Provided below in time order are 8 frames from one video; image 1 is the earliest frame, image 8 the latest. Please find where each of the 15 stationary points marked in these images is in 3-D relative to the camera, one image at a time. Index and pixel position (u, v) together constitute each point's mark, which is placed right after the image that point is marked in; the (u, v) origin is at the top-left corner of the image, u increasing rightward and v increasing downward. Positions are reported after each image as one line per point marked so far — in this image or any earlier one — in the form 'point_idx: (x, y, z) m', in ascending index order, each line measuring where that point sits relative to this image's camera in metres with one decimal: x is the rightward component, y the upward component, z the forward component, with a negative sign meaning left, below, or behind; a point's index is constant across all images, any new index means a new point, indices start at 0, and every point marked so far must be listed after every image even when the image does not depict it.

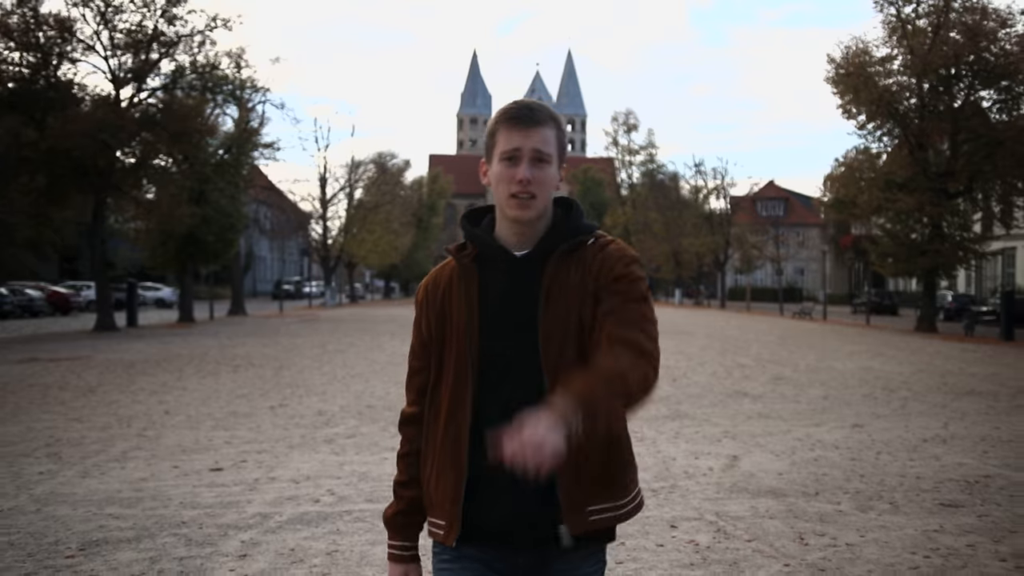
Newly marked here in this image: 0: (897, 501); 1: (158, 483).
0: (+2.8, -1.6, +7.4) m
1: (-2.9, -1.6, +8.4) m
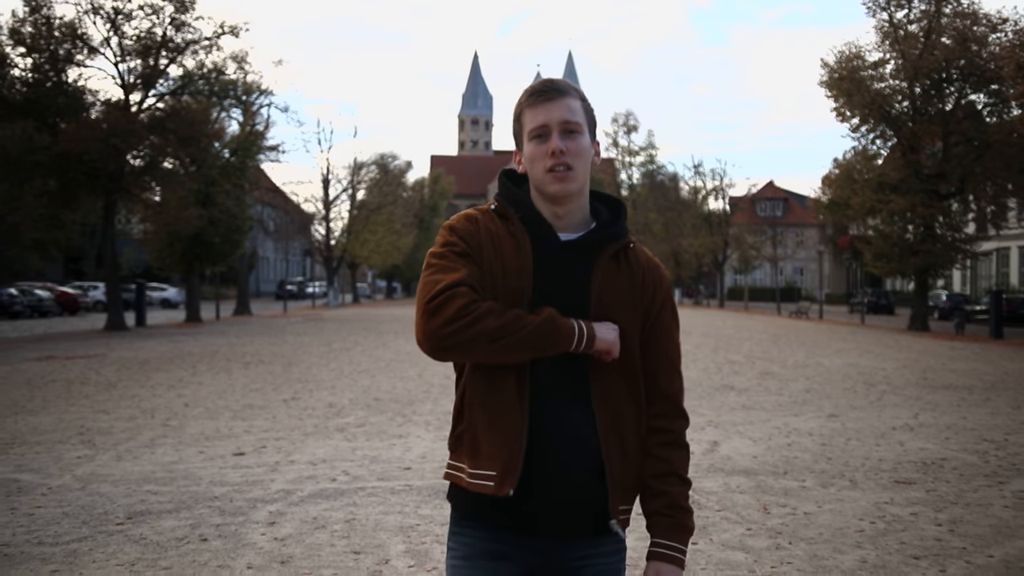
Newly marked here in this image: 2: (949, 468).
0: (+2.8, -1.5, +8.2) m
1: (-2.9, -1.6, +9.2) m
2: (+3.8, -1.6, +8.8) m
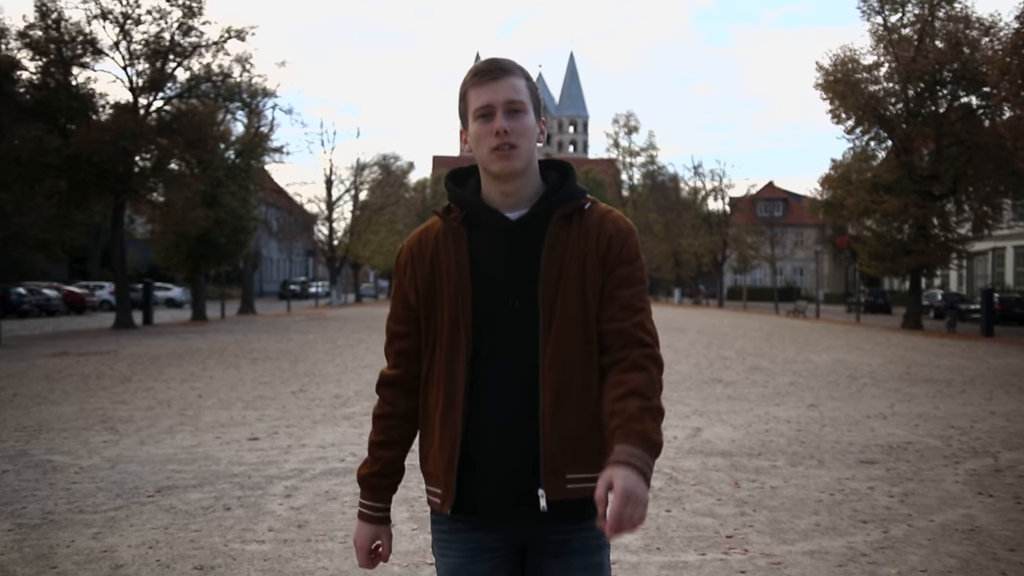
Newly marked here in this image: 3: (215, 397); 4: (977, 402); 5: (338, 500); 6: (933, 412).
0: (+2.8, -1.5, +8.9) m
1: (-3.0, -1.6, +9.9) m
2: (+3.7, -1.5, +9.5) m
3: (-4.2, -1.5, +14.3) m
4: (+6.2, -1.5, +13.6) m
5: (-1.3, -1.5, +7.4) m
6: (+5.2, -1.5, +12.4) m
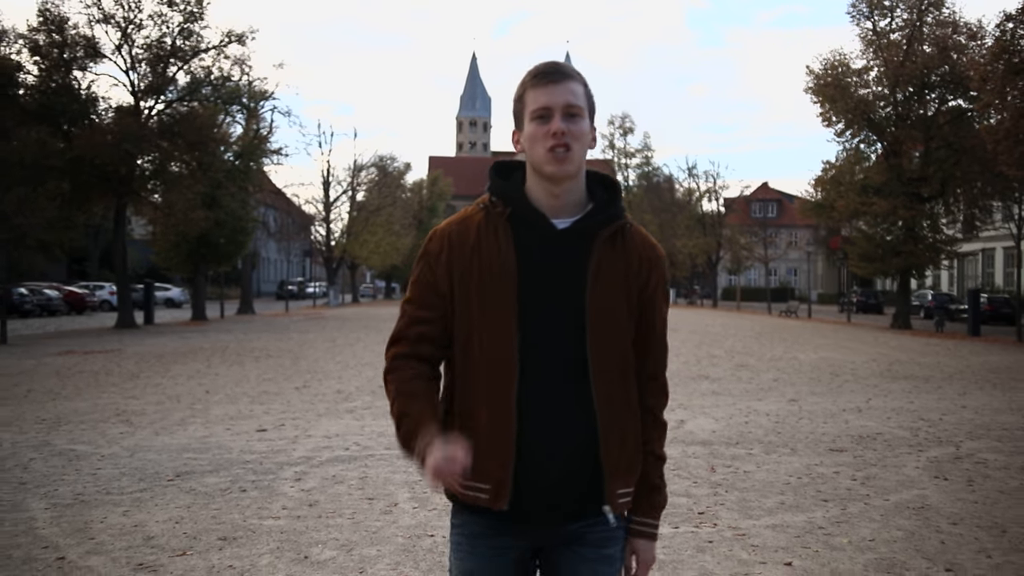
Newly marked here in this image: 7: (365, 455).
0: (+2.7, -1.5, +9.6) m
1: (-3.1, -1.6, +10.5) m
2: (+3.7, -1.5, +10.1) m
3: (-4.3, -1.5, +14.9) m
4: (+6.2, -1.5, +14.2) m
5: (-1.3, -1.5, +8.0) m
6: (+5.1, -1.5, +13.1) m
7: (-1.4, -1.5, +9.3) m
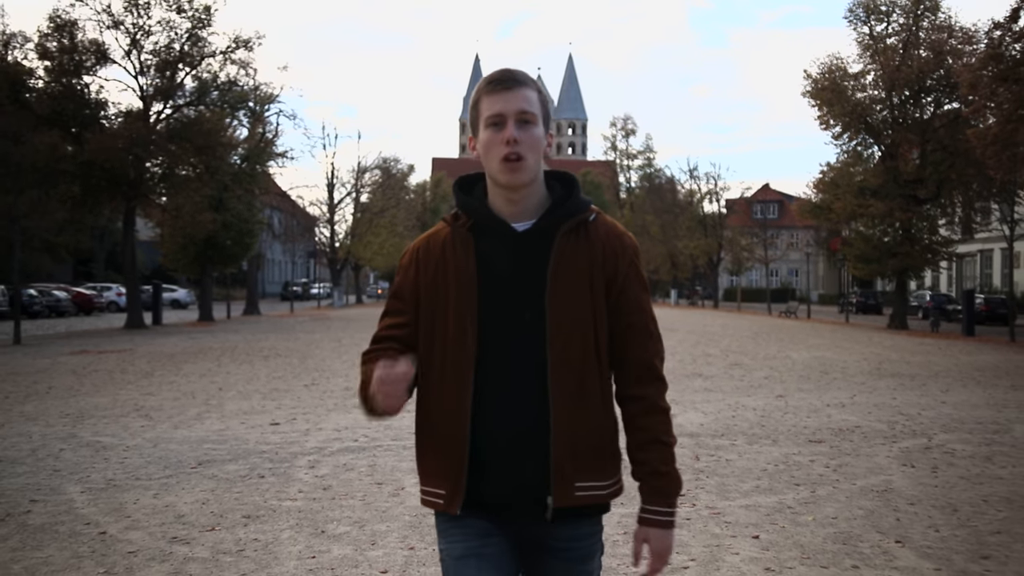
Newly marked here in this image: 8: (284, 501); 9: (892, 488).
0: (+2.7, -1.5, +10.2) m
1: (-3.1, -1.6, +11.2) m
2: (+3.7, -1.5, +10.8) m
3: (-4.3, -1.5, +15.6) m
4: (+6.2, -1.5, +14.8) m
5: (-1.3, -1.6, +8.7) m
6: (+5.1, -1.5, +13.7) m
7: (-1.4, -1.5, +9.9) m
8: (-1.6, -1.5, +7.3) m
9: (+2.9, -1.5, +7.7) m
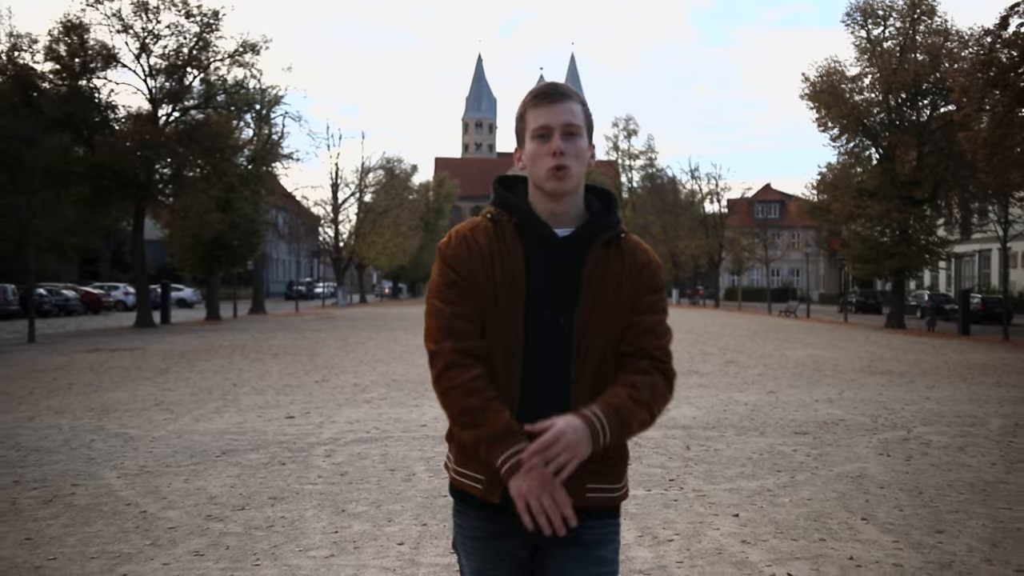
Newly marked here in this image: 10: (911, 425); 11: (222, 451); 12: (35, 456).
0: (+2.7, -1.5, +10.8) m
1: (-3.0, -1.6, +11.8) m
2: (+3.7, -1.5, +11.4) m
3: (-4.2, -1.5, +16.2) m
4: (+6.2, -1.5, +15.5) m
5: (-1.3, -1.6, +9.3) m
6: (+5.1, -1.5, +14.3) m
7: (-1.3, -1.6, +10.6) m
8: (-1.6, -1.6, +8.0) m
9: (+2.9, -1.5, +8.4) m
10: (+4.5, -1.5, +11.4) m
11: (-2.8, -1.6, +9.7) m
12: (-4.5, -1.6, +9.6) m
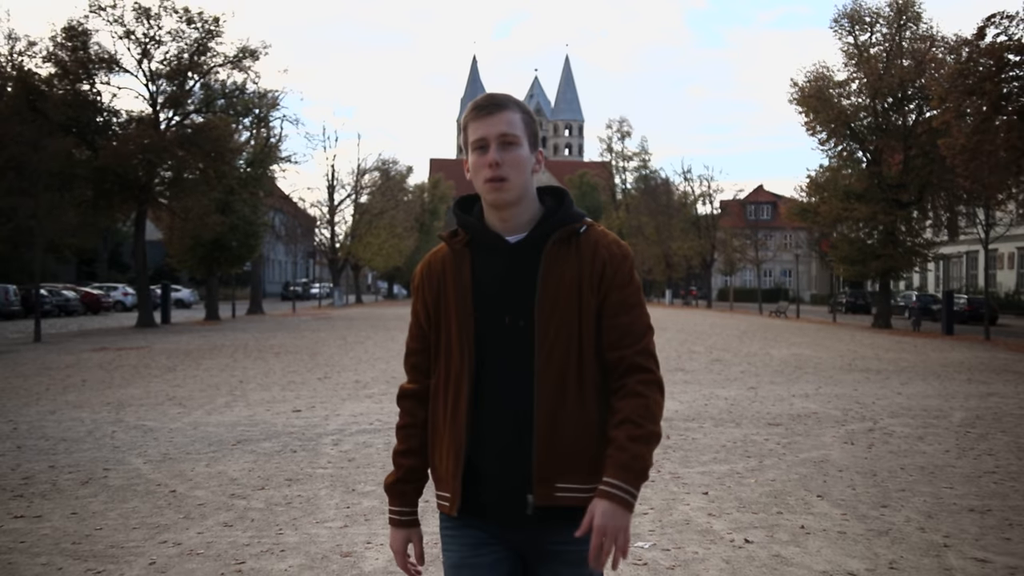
0: (+2.6, -1.5, +11.6) m
1: (-3.1, -1.6, +12.6) m
2: (+3.6, -1.6, +12.2) m
3: (-4.3, -1.6, +17.0) m
4: (+6.1, -1.6, +16.3) m
5: (-1.4, -1.6, +10.1) m
6: (+5.0, -1.6, +15.1) m
7: (-1.4, -1.6, +11.4) m
8: (-1.7, -1.6, +8.8) m
9: (+2.9, -1.5, +9.2) m
10: (+4.4, -1.6, +12.2) m
11: (-2.9, -1.6, +10.5) m
12: (-4.6, -1.6, +10.4) m
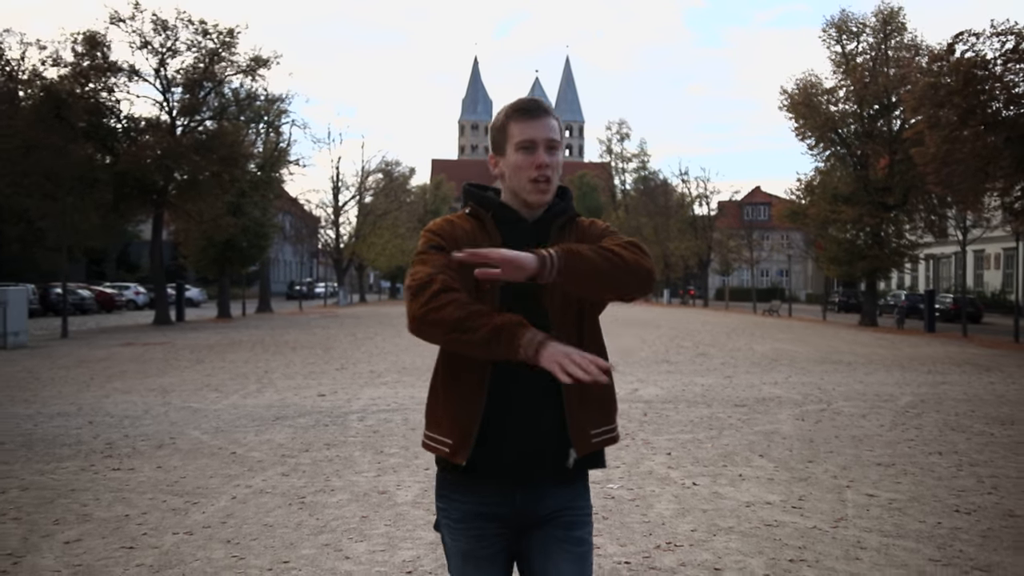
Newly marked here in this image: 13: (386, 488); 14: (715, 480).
0: (+2.6, -1.5, +13.3) m
1: (-3.1, -1.6, +14.3) m
2: (+3.6, -1.5, +13.9) m
3: (-4.3, -1.5, +18.7) m
4: (+6.1, -1.5, +18.0) m
5: (-1.4, -1.6, +11.8) m
6: (+5.0, -1.5, +16.8) m
7: (-1.4, -1.5, +13.1) m
8: (-1.7, -1.5, +10.5) m
9: (+2.8, -1.5, +10.9) m
10: (+4.4, -1.5, +13.9) m
11: (-2.9, -1.6, +12.2) m
12: (-4.6, -1.6, +12.1) m
13: (-1.0, -1.6, +7.9) m
14: (+1.6, -1.5, +8.0) m
